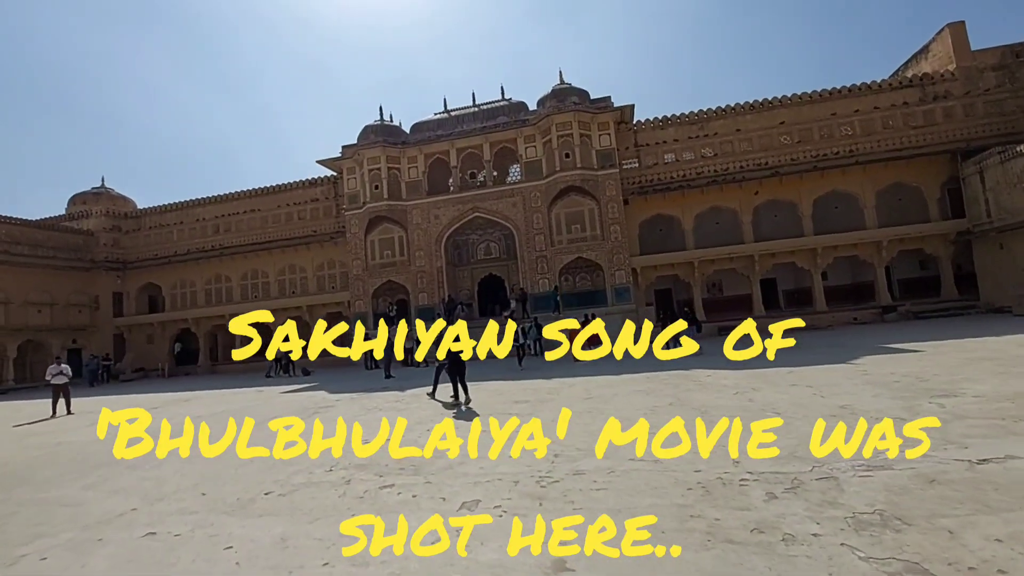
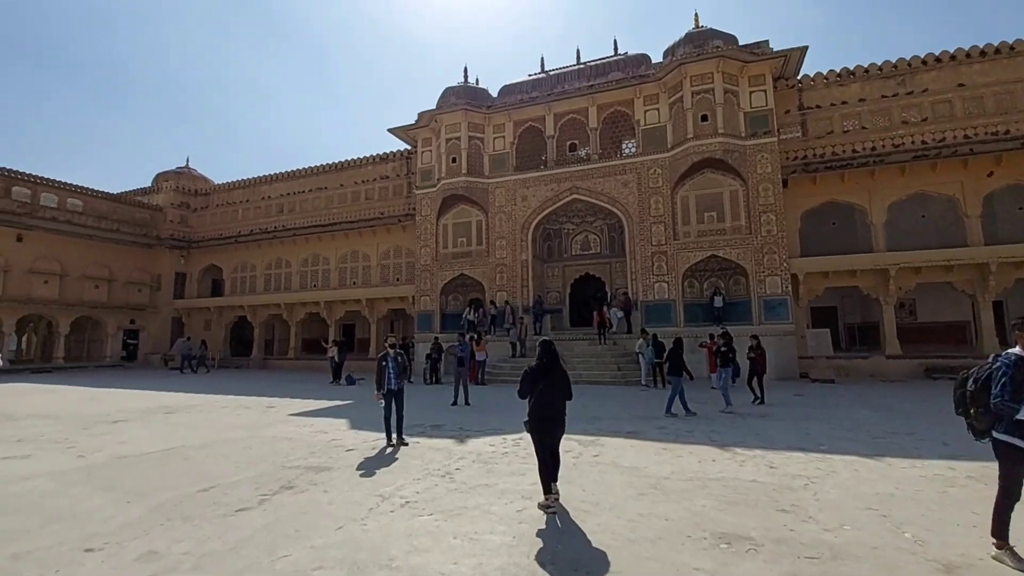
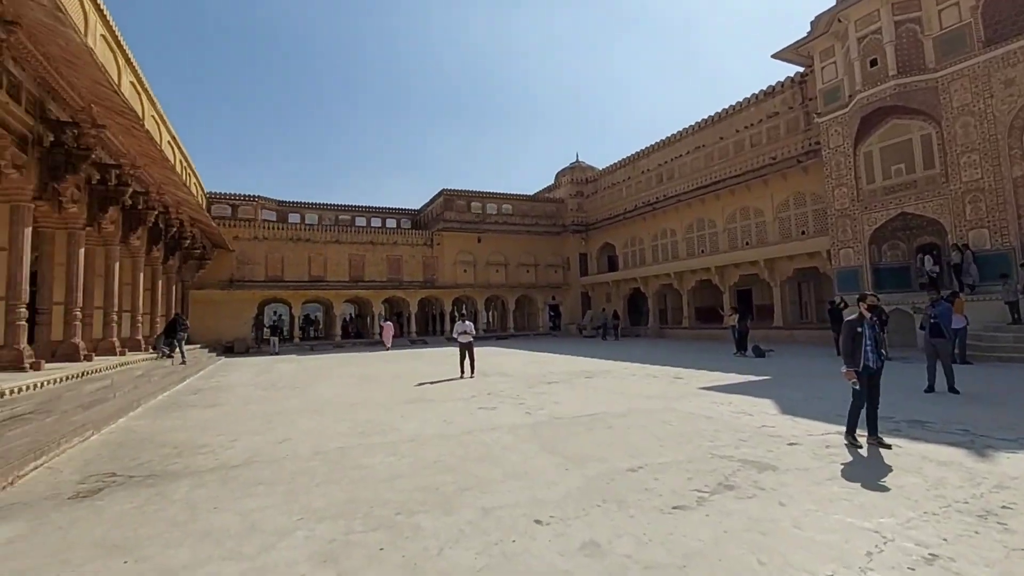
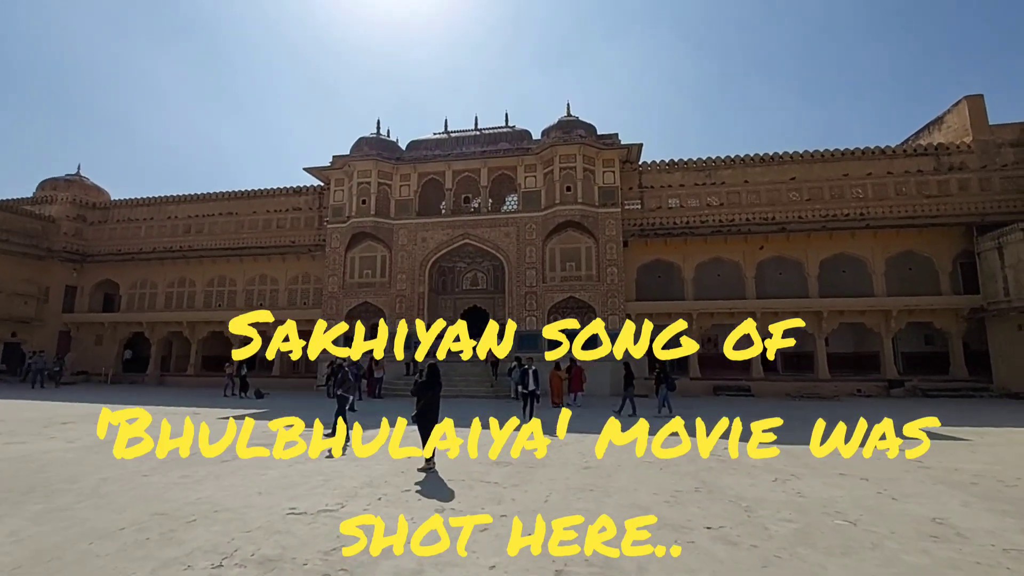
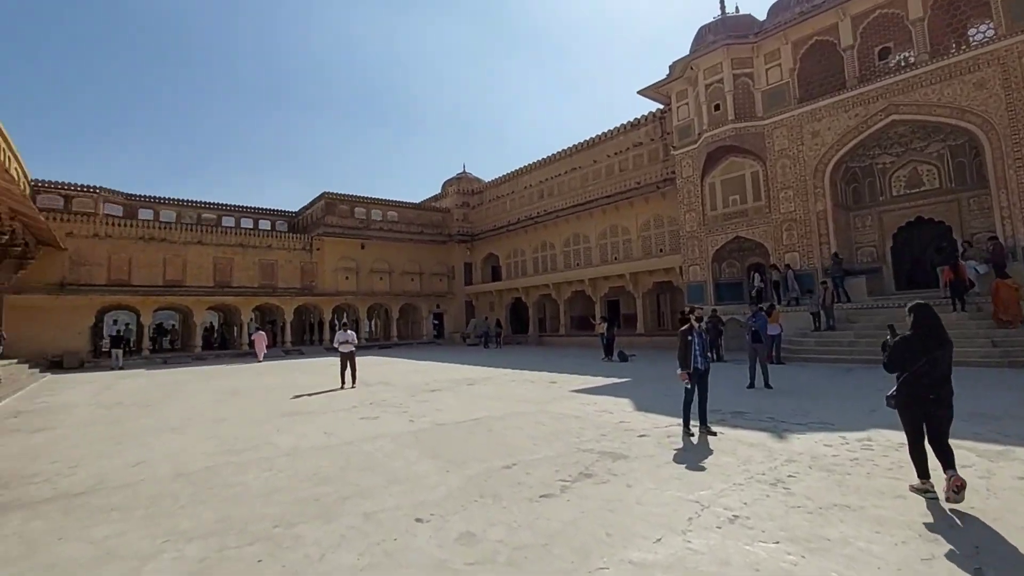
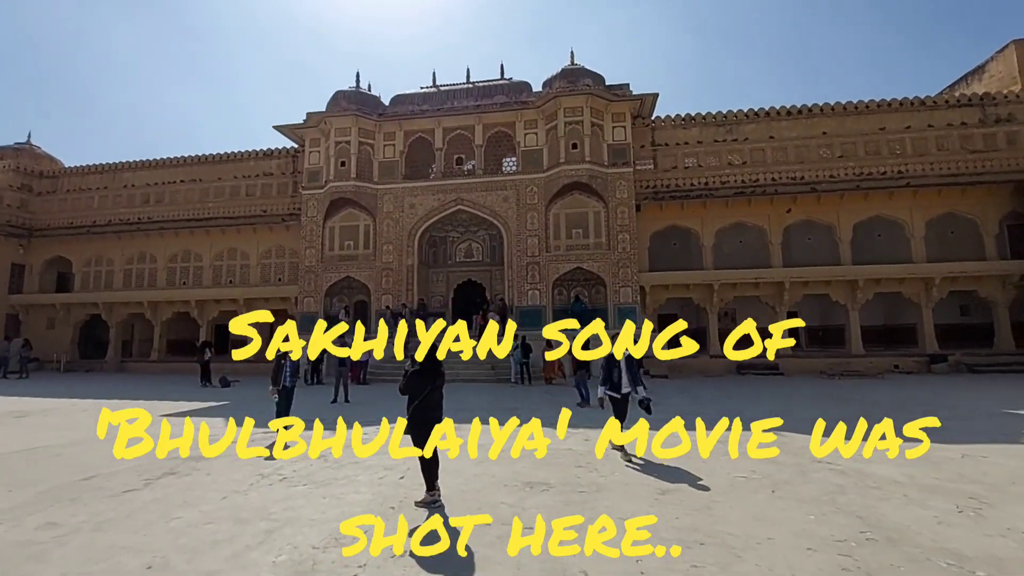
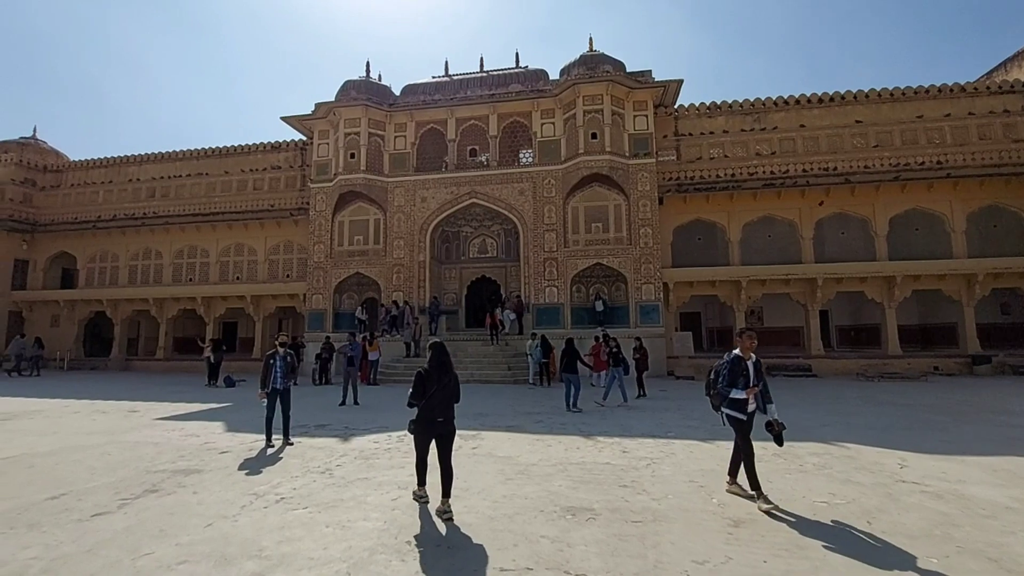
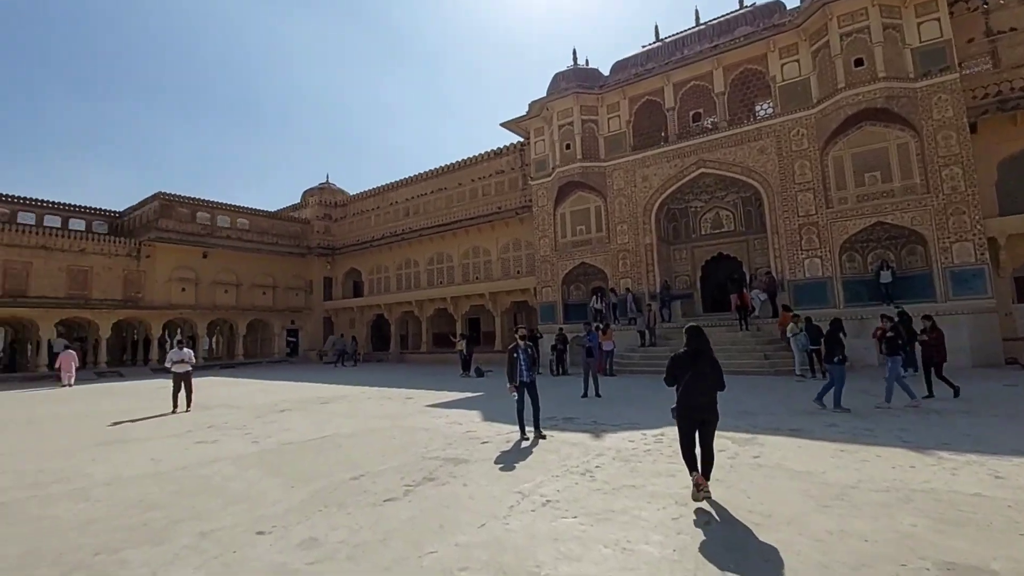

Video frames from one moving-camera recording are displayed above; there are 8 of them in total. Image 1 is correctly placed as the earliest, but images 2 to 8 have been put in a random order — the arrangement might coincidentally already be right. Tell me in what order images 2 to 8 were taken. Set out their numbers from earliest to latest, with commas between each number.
4, 6, 7, 2, 8, 5, 3
